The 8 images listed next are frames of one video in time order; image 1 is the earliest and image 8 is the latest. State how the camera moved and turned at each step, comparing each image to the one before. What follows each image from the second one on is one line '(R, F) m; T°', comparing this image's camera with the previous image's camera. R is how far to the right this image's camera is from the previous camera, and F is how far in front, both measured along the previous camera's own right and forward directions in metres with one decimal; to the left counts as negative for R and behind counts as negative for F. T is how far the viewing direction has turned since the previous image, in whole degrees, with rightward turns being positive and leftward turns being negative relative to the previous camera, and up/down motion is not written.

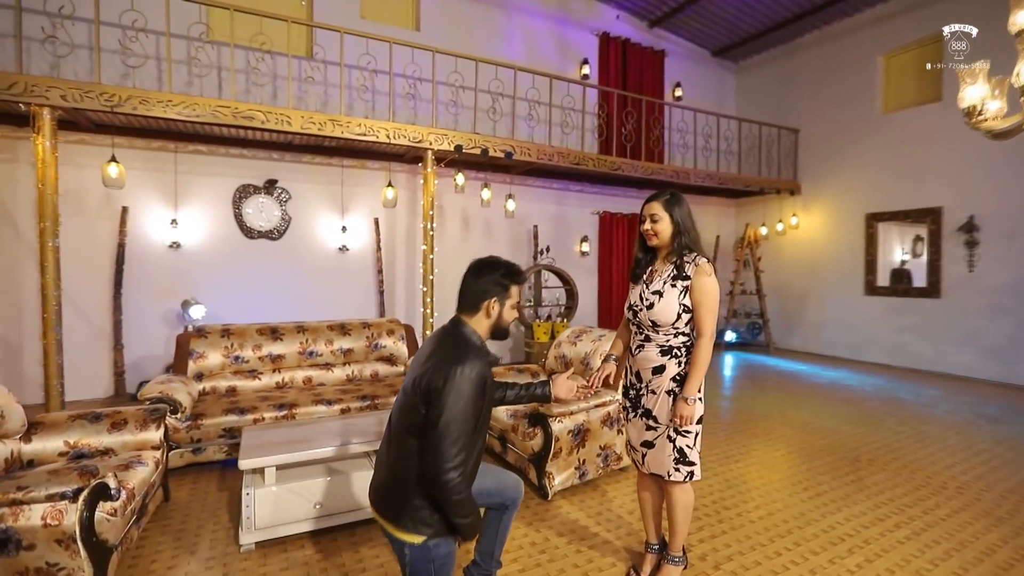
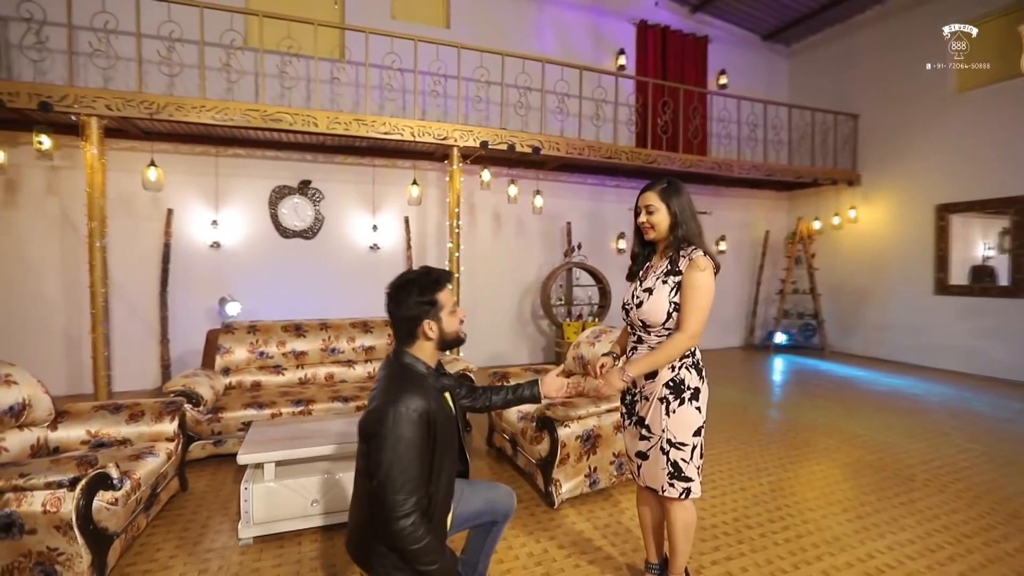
(+0.3, +0.1) m; -6°
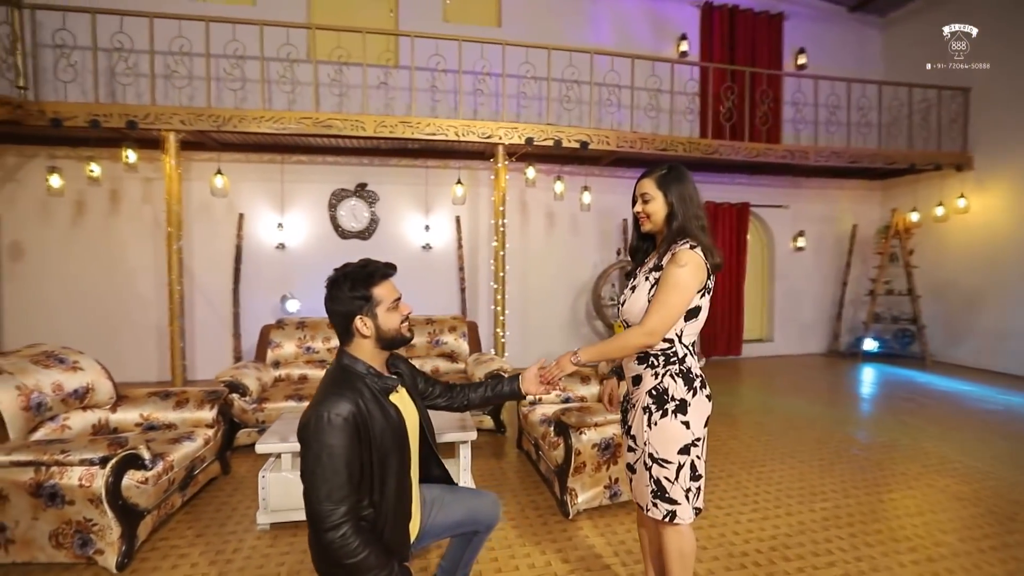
(+0.4, +0.1) m; -9°
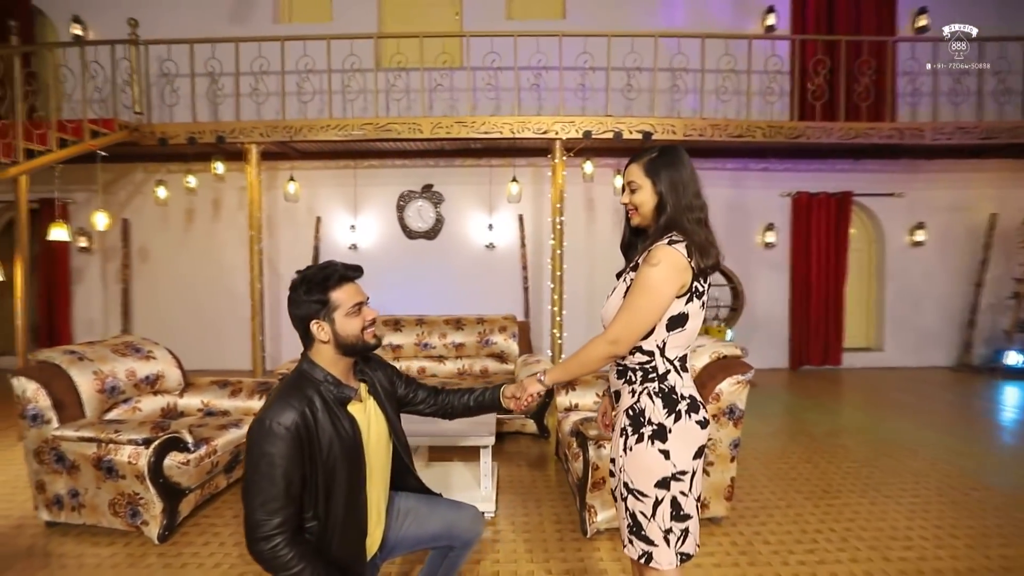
(+0.4, +0.2) m; -11°
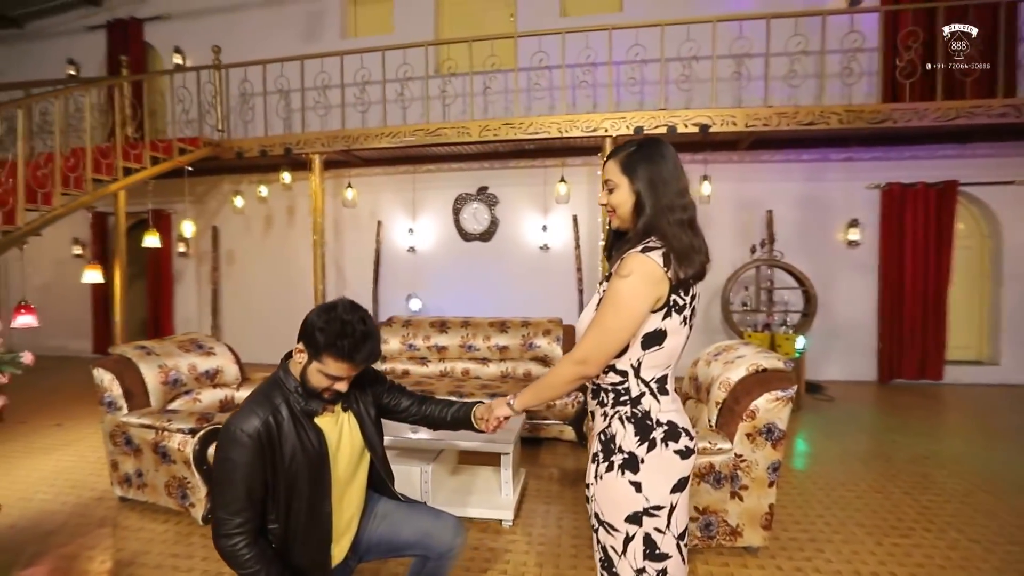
(+0.3, +0.1) m; -9°
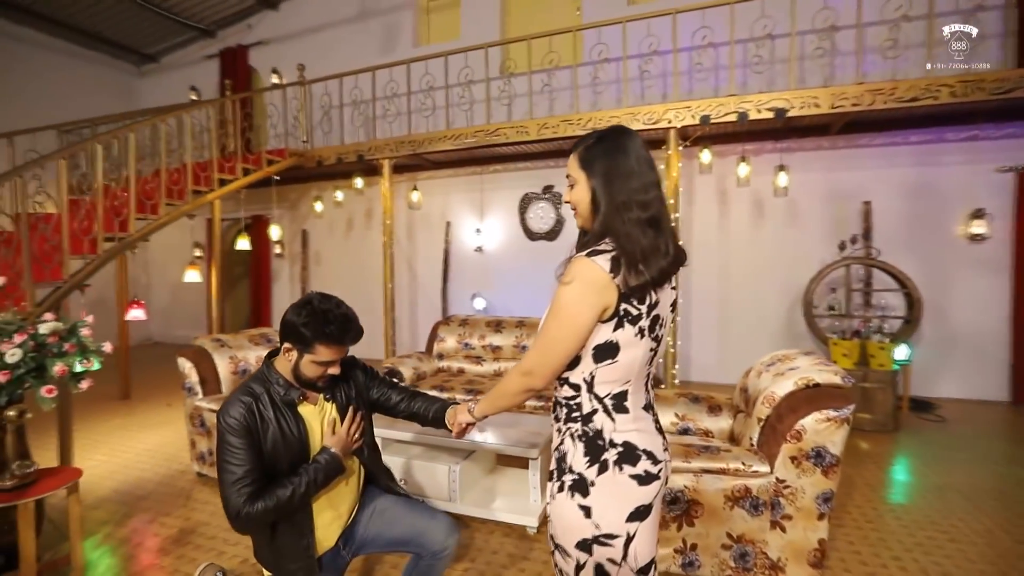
(+0.3, +0.1) m; -11°
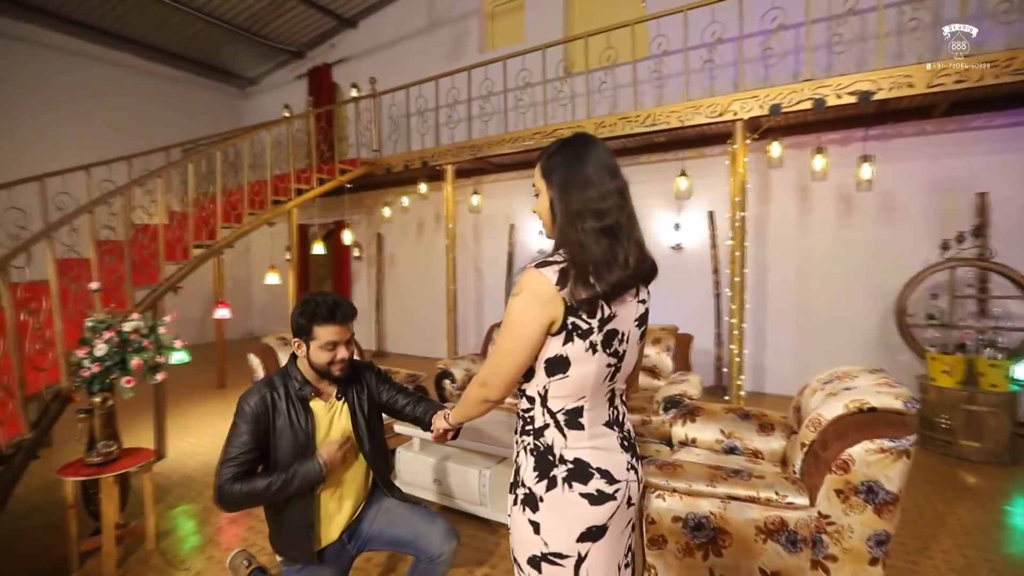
(+0.3, +0.1) m; -10°
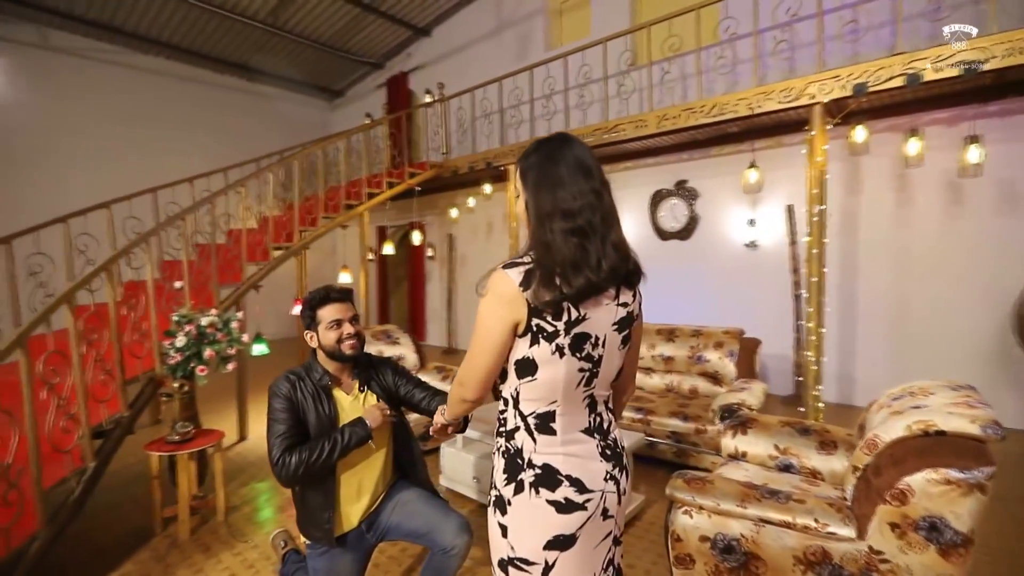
(+0.3, 0.0) m; -10°
